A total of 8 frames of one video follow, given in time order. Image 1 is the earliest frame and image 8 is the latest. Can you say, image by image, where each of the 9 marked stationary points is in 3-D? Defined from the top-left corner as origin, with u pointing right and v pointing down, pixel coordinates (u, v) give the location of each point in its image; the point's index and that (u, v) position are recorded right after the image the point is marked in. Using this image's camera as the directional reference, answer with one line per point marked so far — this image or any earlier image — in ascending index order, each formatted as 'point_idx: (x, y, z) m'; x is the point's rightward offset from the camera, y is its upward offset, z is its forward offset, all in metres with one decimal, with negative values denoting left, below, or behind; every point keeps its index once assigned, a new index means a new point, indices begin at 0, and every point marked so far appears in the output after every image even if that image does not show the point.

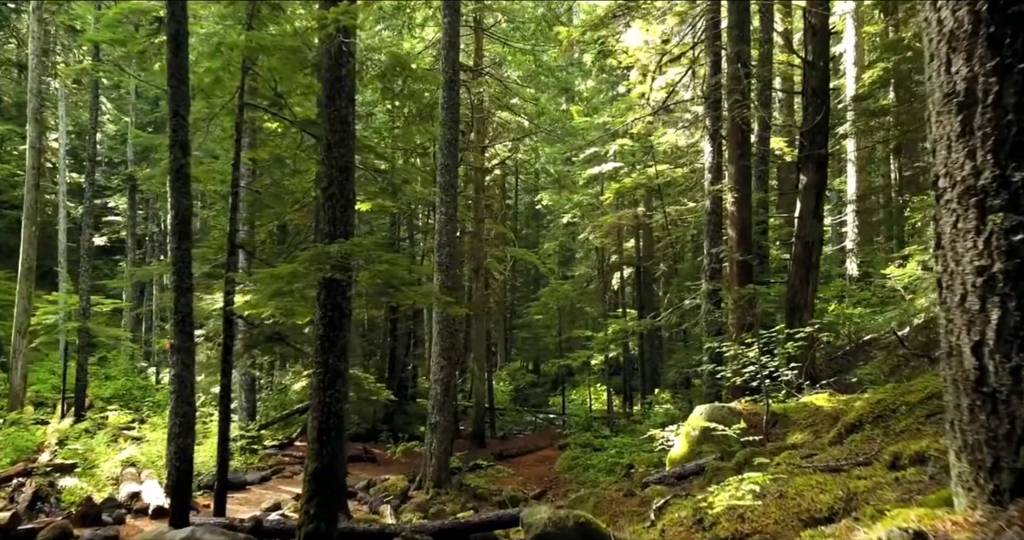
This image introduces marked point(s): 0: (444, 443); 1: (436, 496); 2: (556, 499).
0: (-1.3, -3.3, +13.8) m
1: (-1.4, -4.2, +13.3) m
2: (+0.8, -4.6, +14.3) m
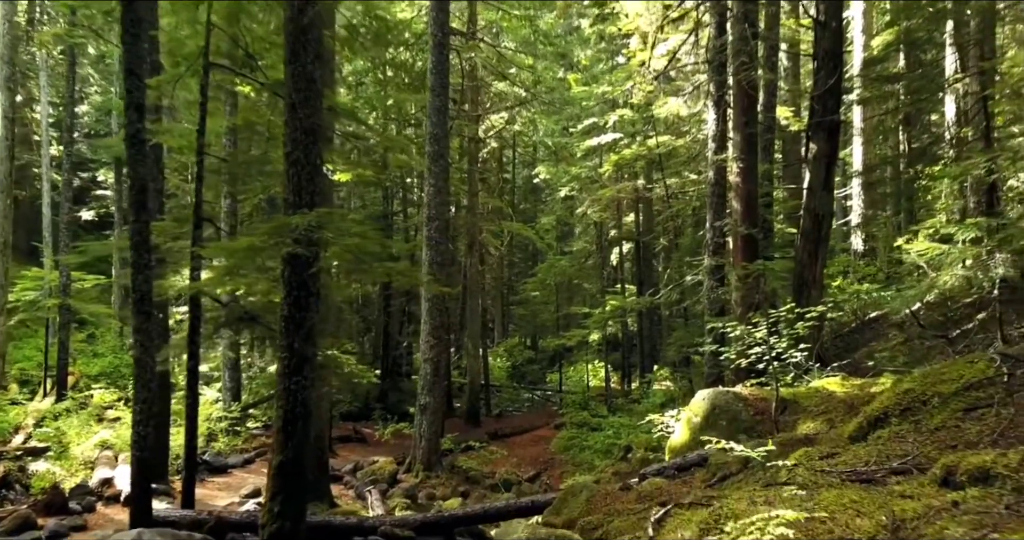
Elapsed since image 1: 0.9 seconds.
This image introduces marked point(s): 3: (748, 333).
0: (-1.4, -2.9, +13.3) m
1: (-1.6, -3.7, +12.8) m
2: (+0.7, -4.1, +13.8) m
3: (+2.7, -0.7, +8.3) m
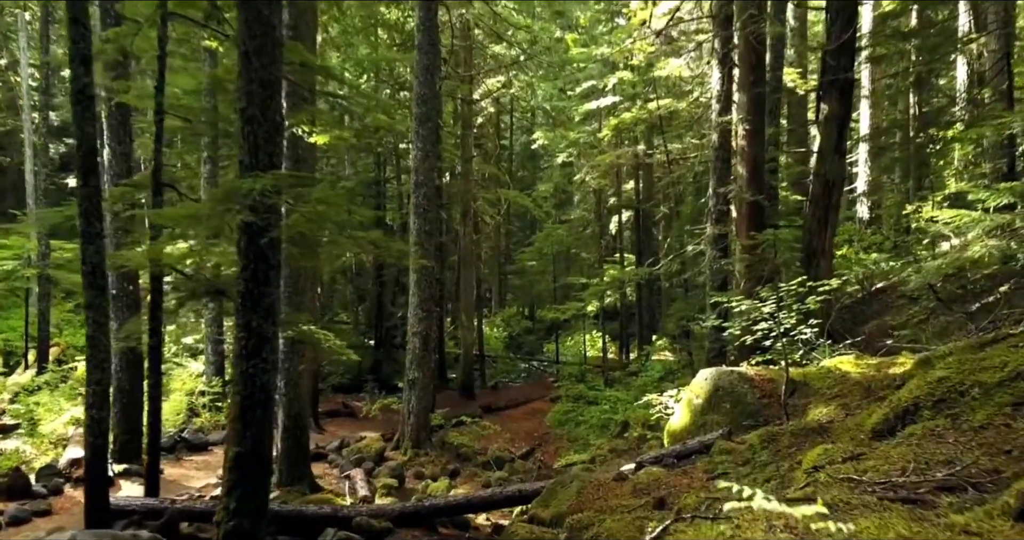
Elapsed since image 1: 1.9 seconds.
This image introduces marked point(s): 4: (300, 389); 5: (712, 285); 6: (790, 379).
0: (-1.6, -2.3, +12.7) m
1: (-1.7, -3.2, +12.3) m
2: (+0.6, -3.5, +13.4) m
3: (+2.6, -0.4, +7.7) m
4: (-2.8, -1.6, +9.6) m
5: (+3.2, -0.2, +11.4) m
6: (+2.6, -1.0, +6.8) m
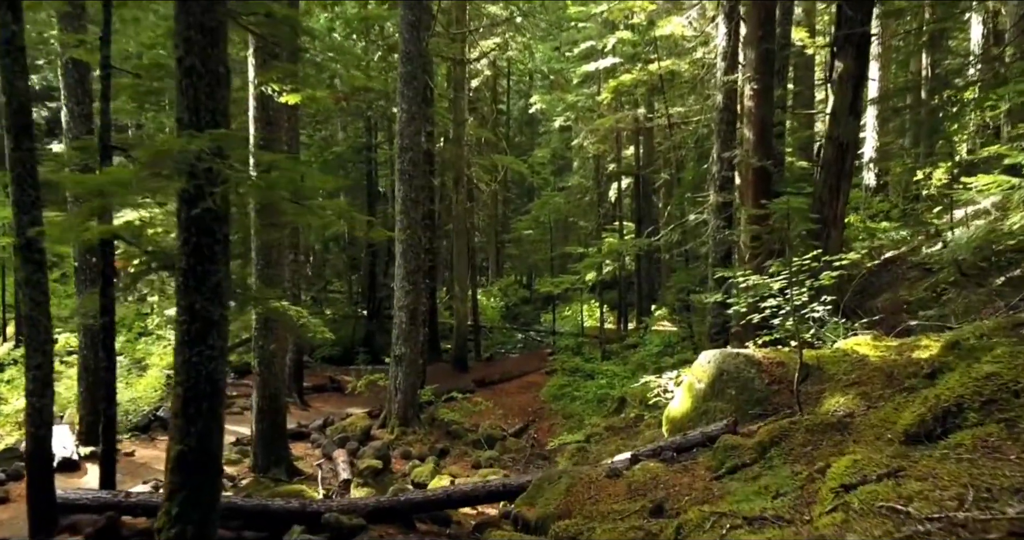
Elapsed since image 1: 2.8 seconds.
0: (-1.7, -1.8, +12.2) m
1: (-1.8, -2.7, +11.8) m
2: (+0.4, -3.0, +12.8) m
3: (+2.4, -0.1, +7.1) m
4: (-3.0, -1.2, +9.0) m
5: (+3.0, +0.2, +10.7) m
6: (+2.5, -0.8, +6.2) m
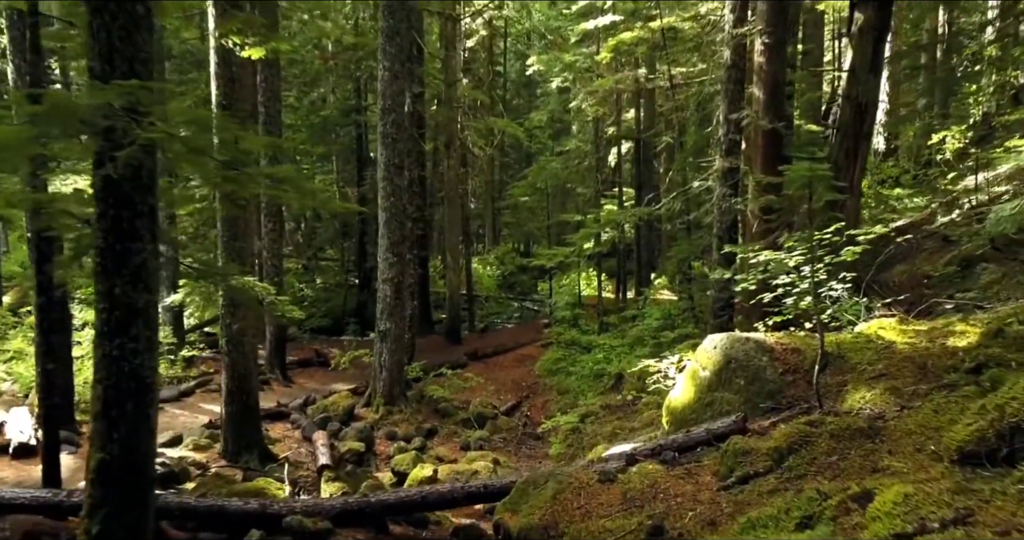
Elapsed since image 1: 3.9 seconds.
0: (-1.8, -1.3, +11.5) m
1: (-2.0, -2.3, +11.2) m
2: (+0.3, -2.5, +12.3) m
3: (+2.3, +0.1, +6.3) m
4: (-3.1, -0.9, +8.4) m
5: (+2.9, +0.6, +10.0) m
6: (+2.3, -0.6, +5.5) m
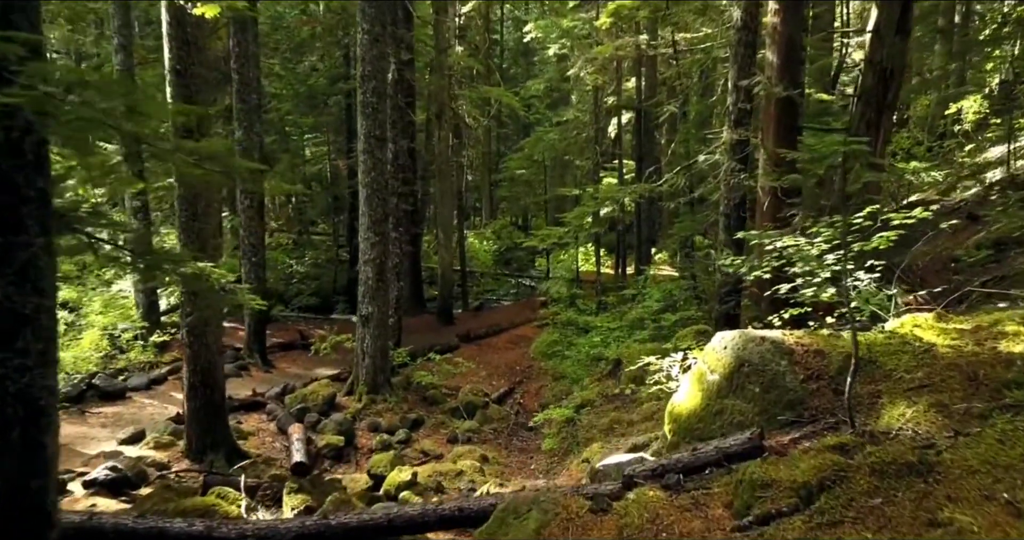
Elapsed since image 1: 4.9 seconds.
0: (-2.0, -1.0, +10.8) m
1: (-2.1, -2.0, +10.5) m
2: (+0.2, -2.1, +11.6) m
3: (+2.2, +0.2, +5.6) m
4: (-3.2, -0.7, +7.7) m
5: (+2.7, +0.8, +9.2) m
6: (+2.2, -0.6, +4.8) m
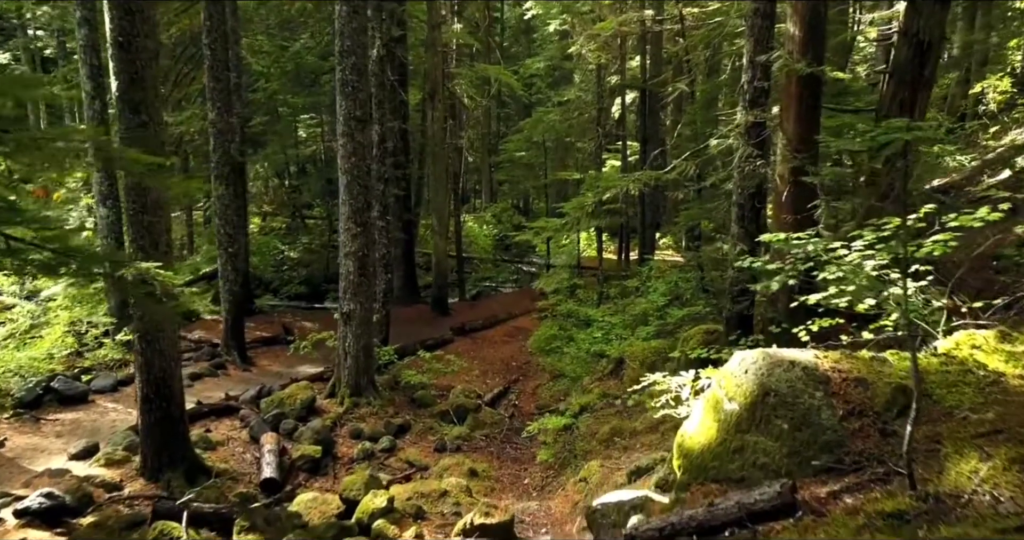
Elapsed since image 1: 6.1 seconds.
0: (-2.1, -0.9, +10.1) m
1: (-2.2, -1.9, +9.8) m
2: (+0.1, -2.0, +10.8) m
3: (+2.1, +0.1, +4.8) m
4: (-3.3, -0.7, +6.9) m
5: (+2.7, +0.9, +8.3) m
6: (+2.1, -0.6, +4.0) m
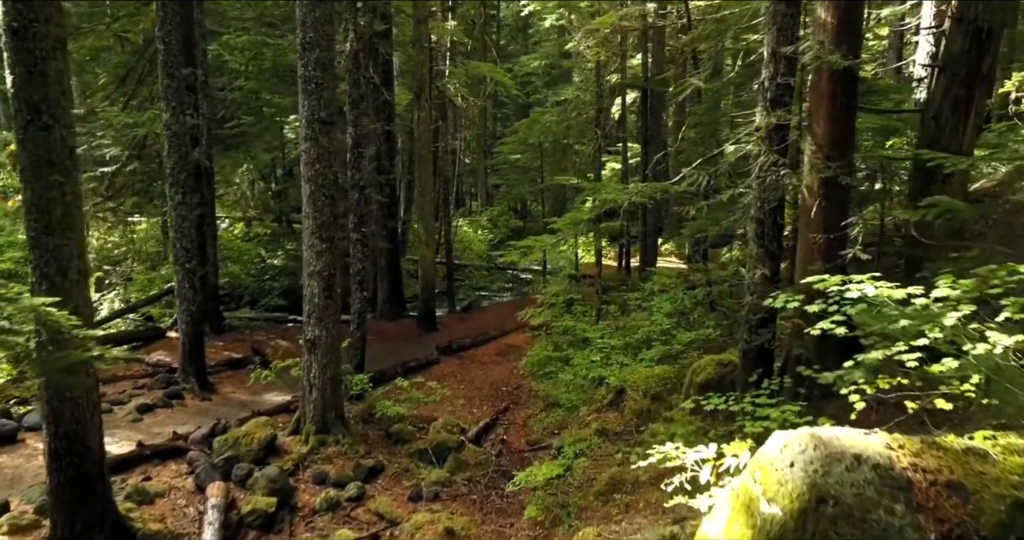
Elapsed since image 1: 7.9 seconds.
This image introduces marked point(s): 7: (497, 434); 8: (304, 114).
0: (-2.2, -1.2, +8.9) m
1: (-2.4, -2.1, +8.7) m
2: (-0.1, -2.3, +9.7) m
3: (+1.9, -0.1, +3.6) m
4: (-3.5, -1.0, +5.7) m
5: (+2.5, +0.6, +7.2) m
6: (+1.9, -0.9, +2.8) m
7: (-0.2, -2.3, +10.0) m
8: (-2.4, +1.8, +8.4) m
